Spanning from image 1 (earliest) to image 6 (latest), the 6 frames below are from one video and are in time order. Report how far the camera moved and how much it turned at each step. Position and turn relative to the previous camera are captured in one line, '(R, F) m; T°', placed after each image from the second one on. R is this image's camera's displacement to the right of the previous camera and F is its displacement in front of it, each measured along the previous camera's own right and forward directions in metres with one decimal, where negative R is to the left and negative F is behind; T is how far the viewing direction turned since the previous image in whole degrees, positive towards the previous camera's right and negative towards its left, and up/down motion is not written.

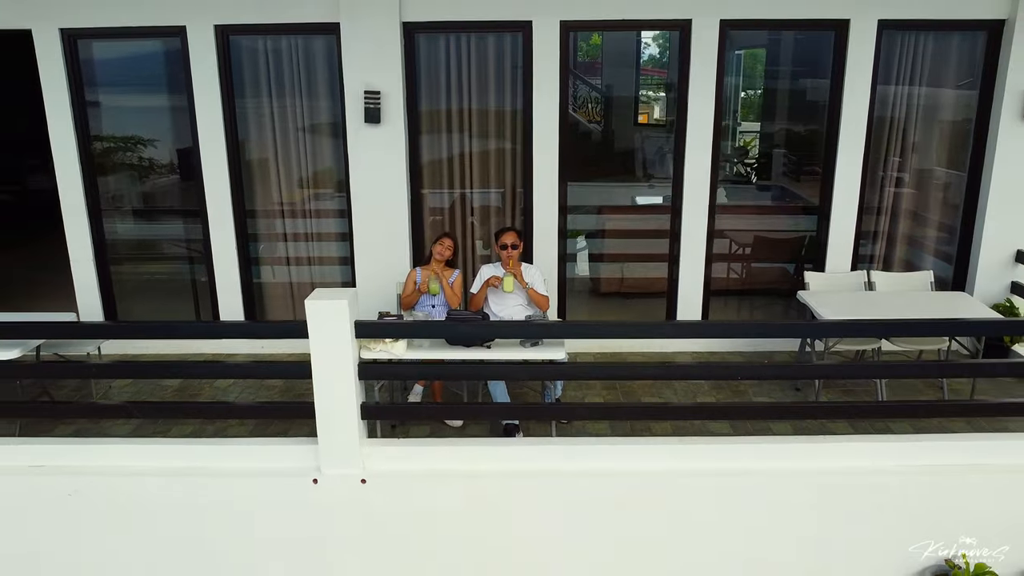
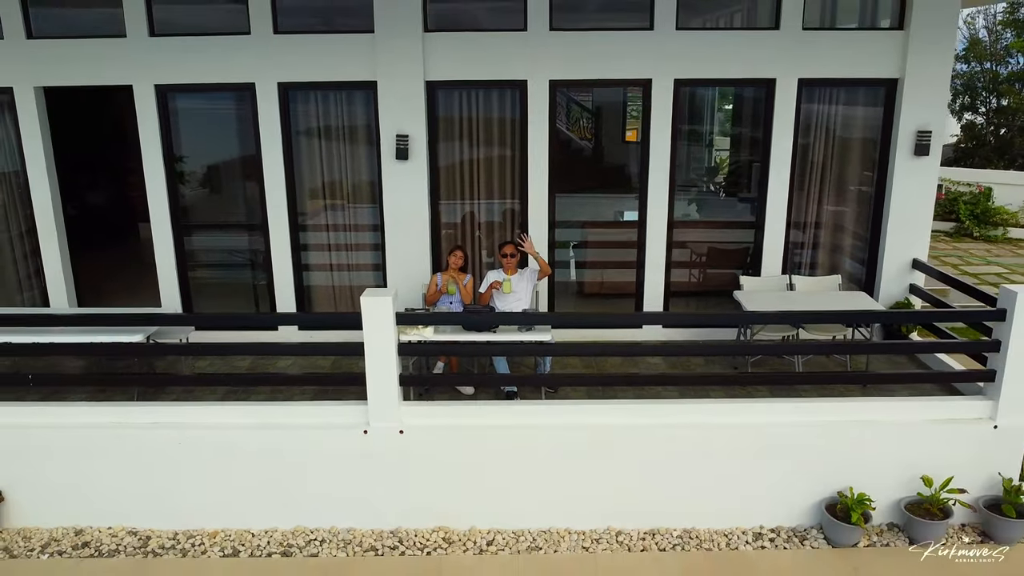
(0.0, -1.2) m; 0°
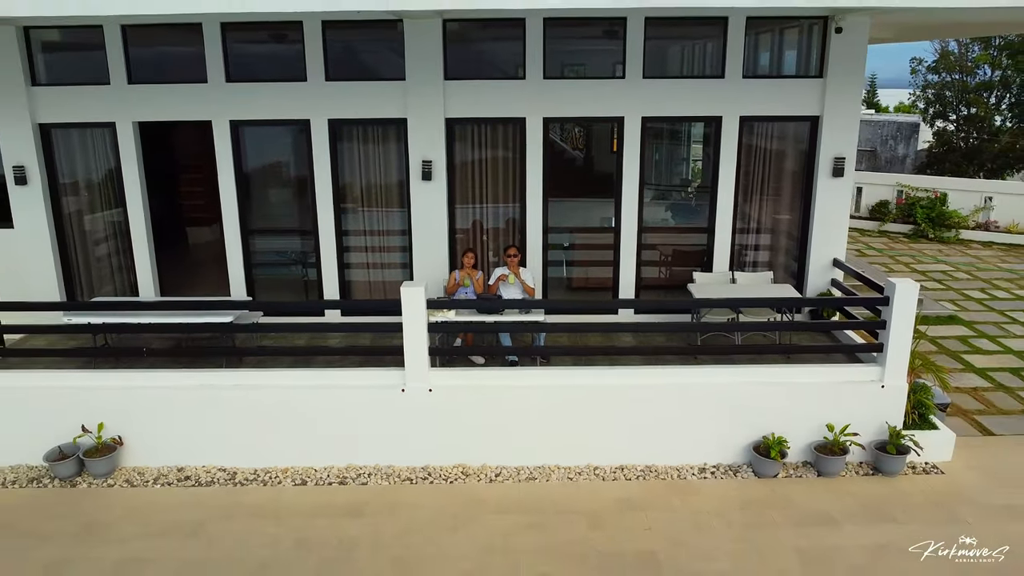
(0.0, -1.5) m; 0°
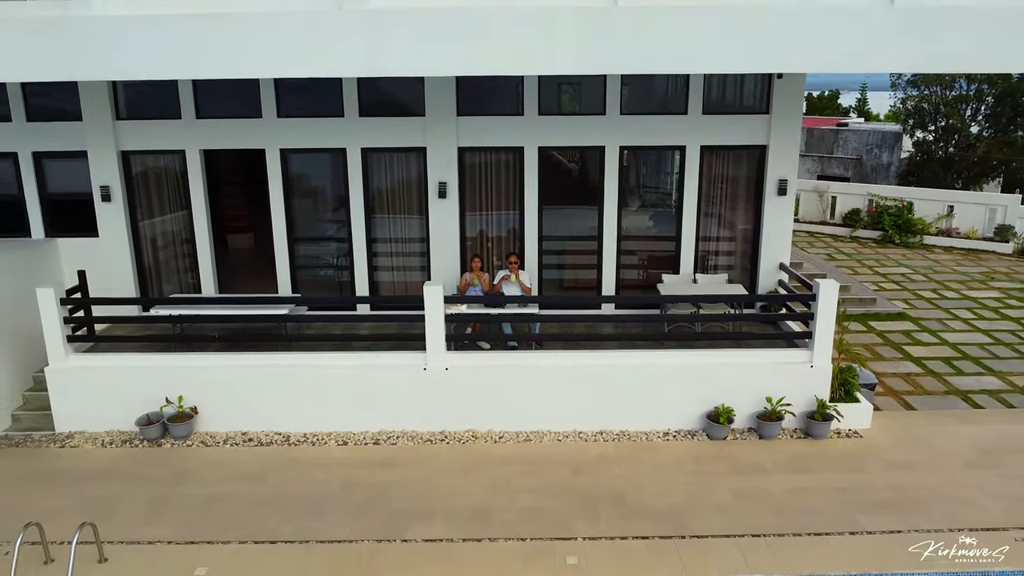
(0.0, -1.5) m; 0°
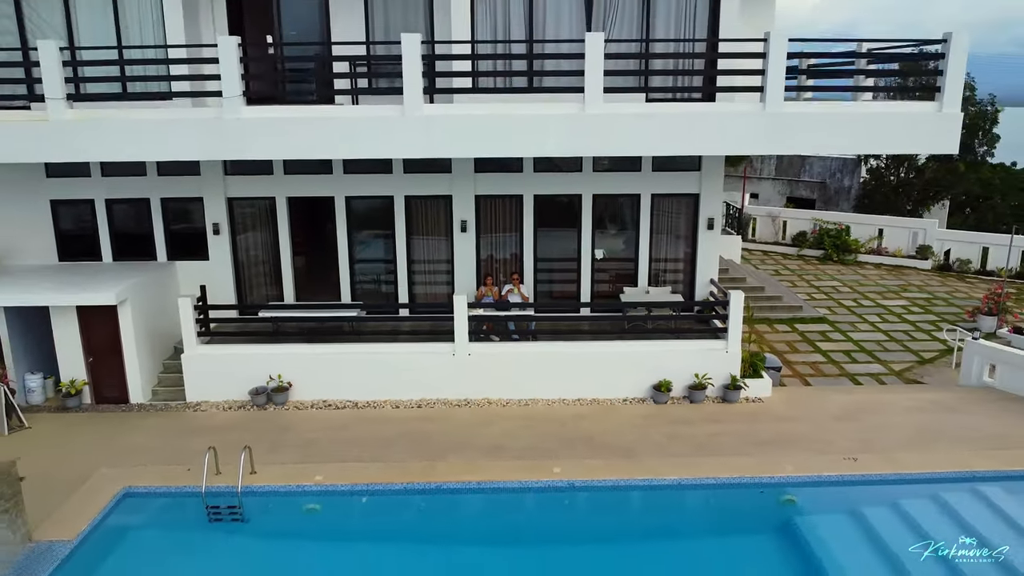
(-0.1, -3.2) m; 0°
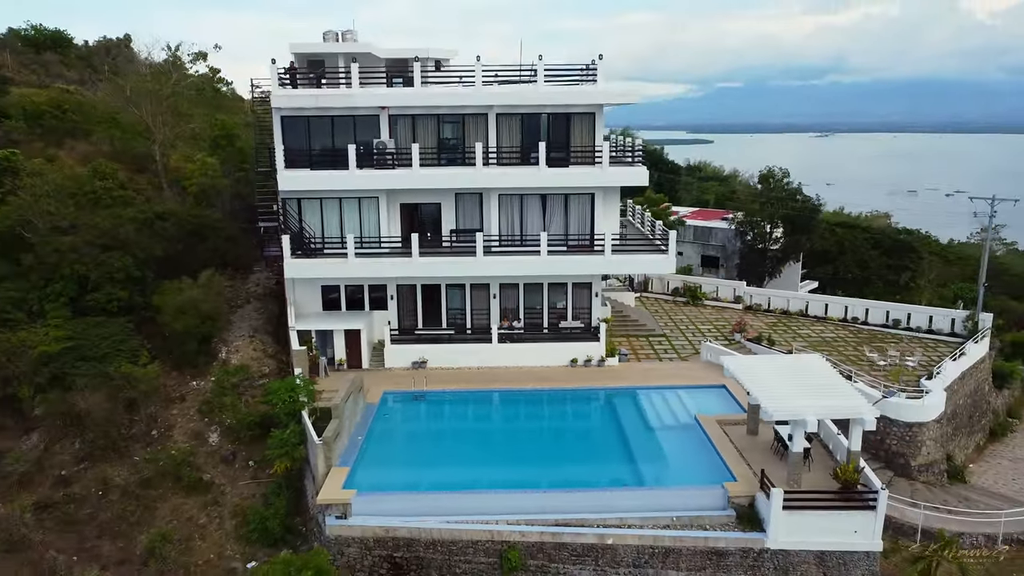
(-0.2, -17.2) m; 0°
